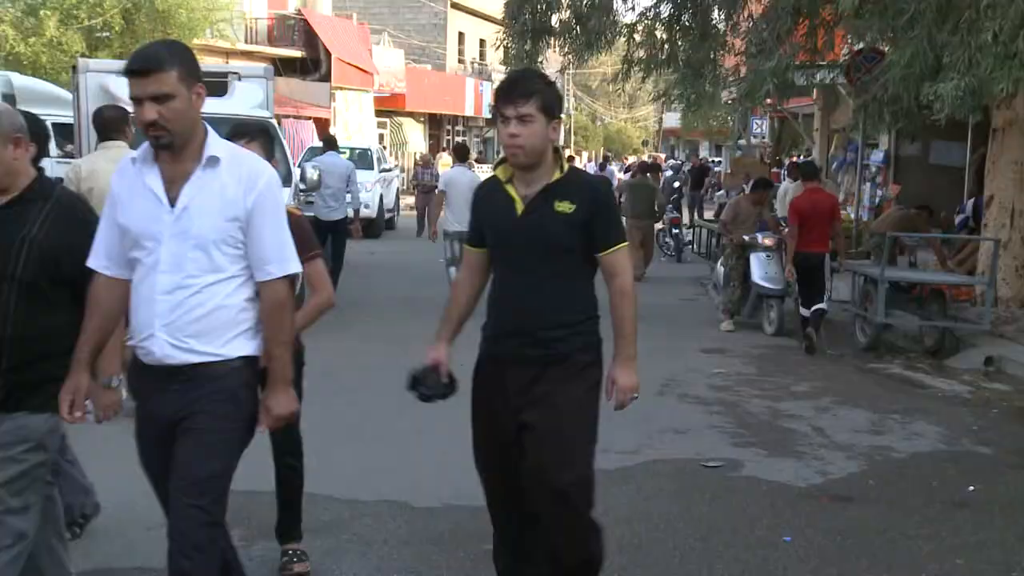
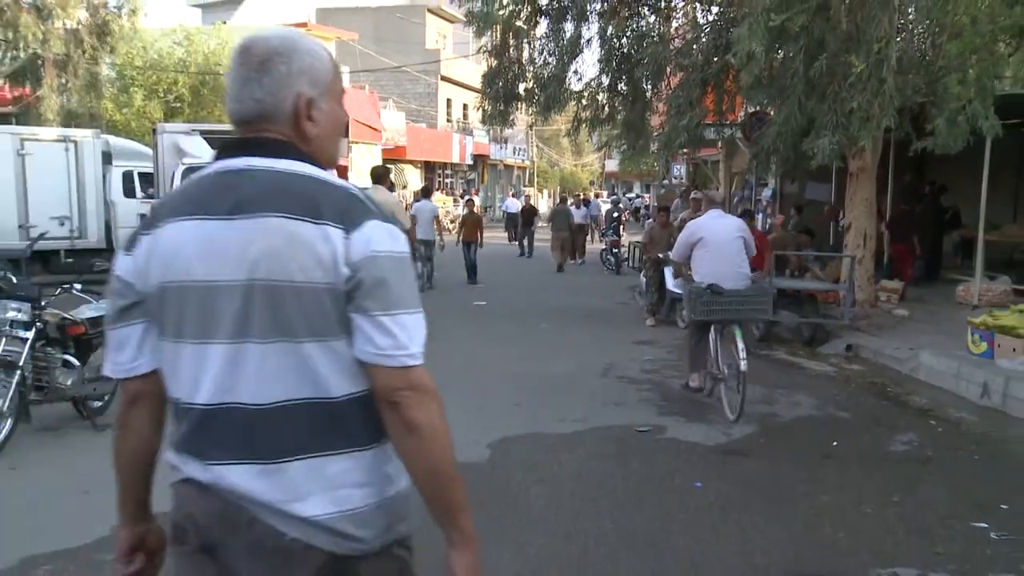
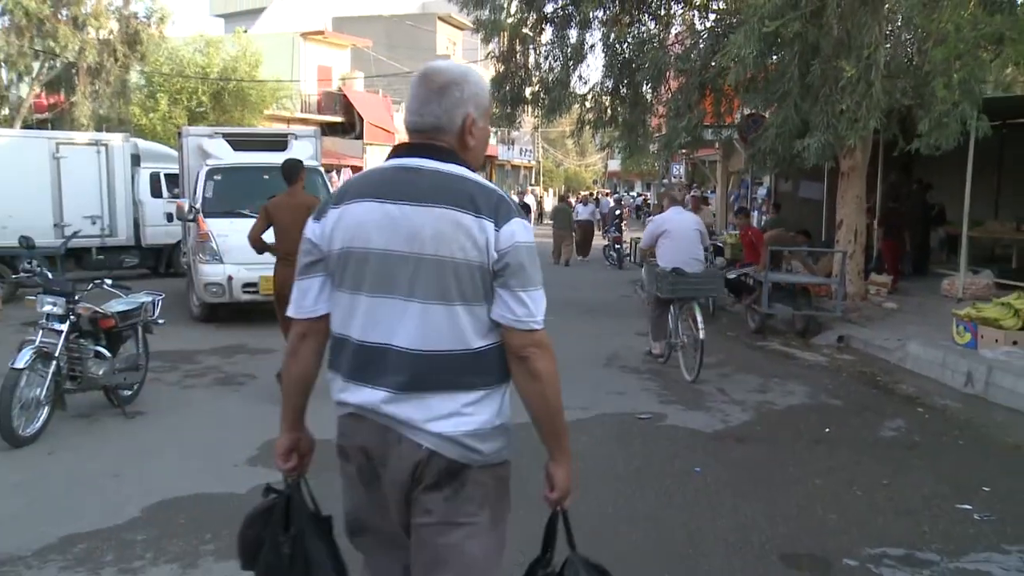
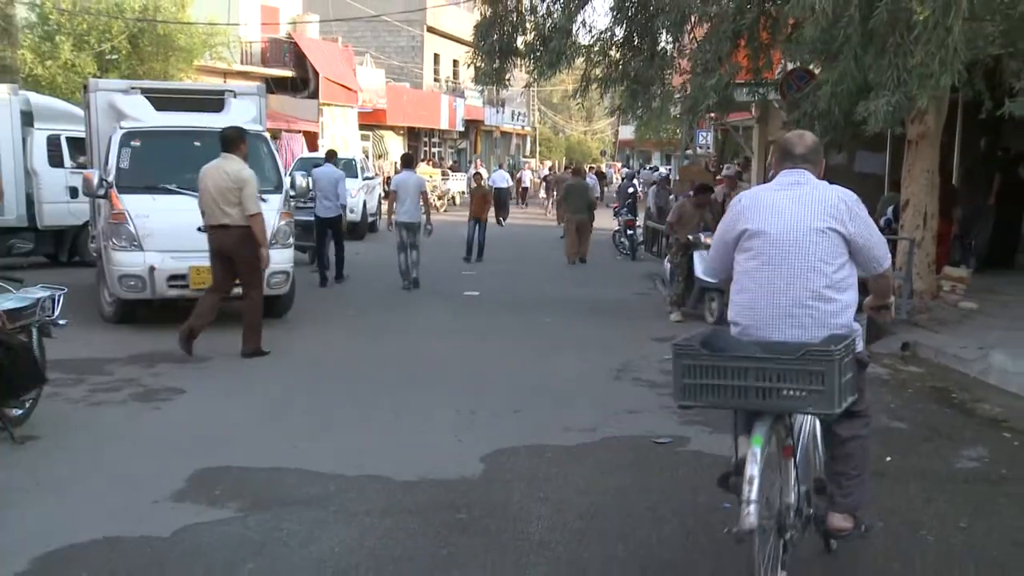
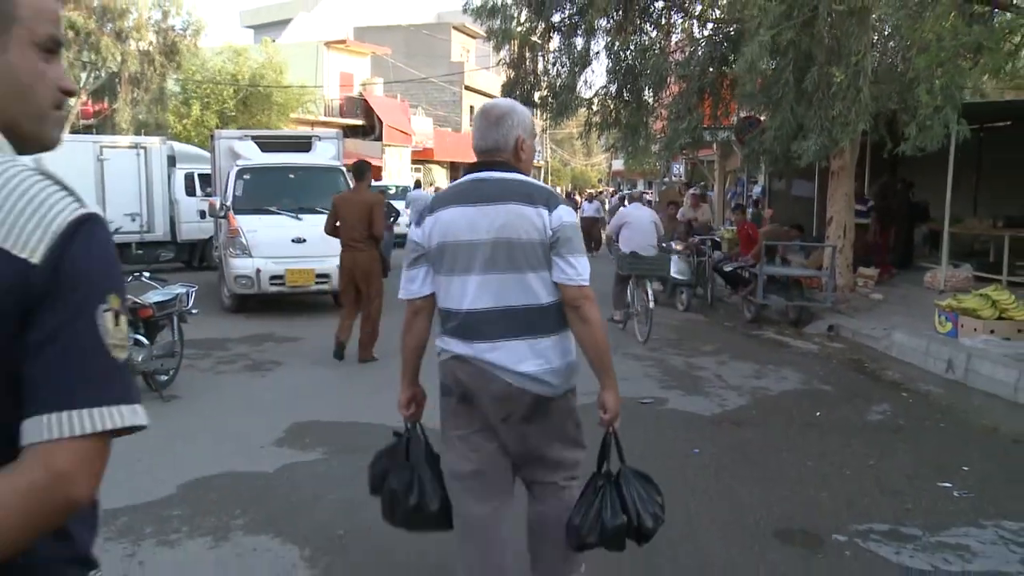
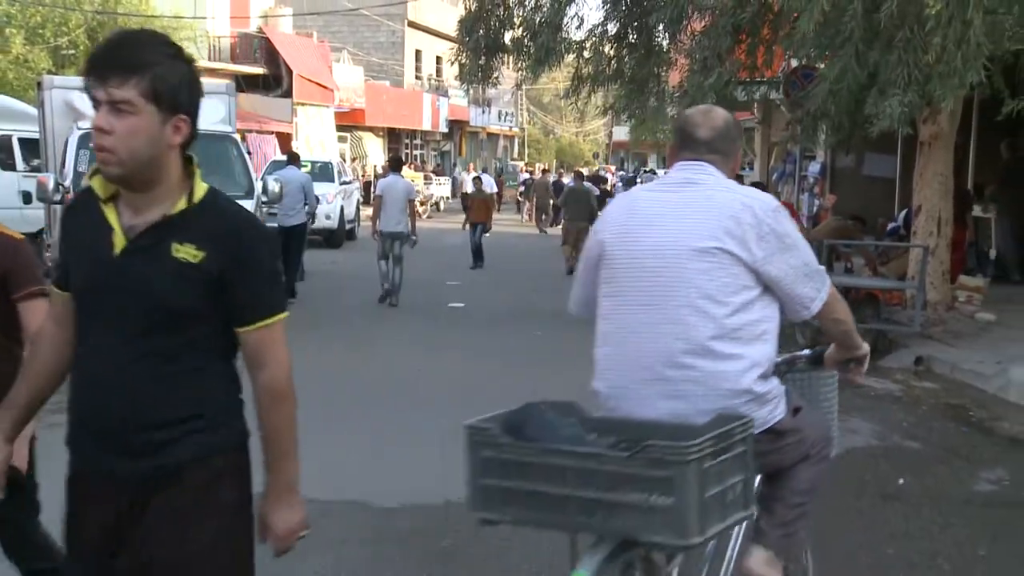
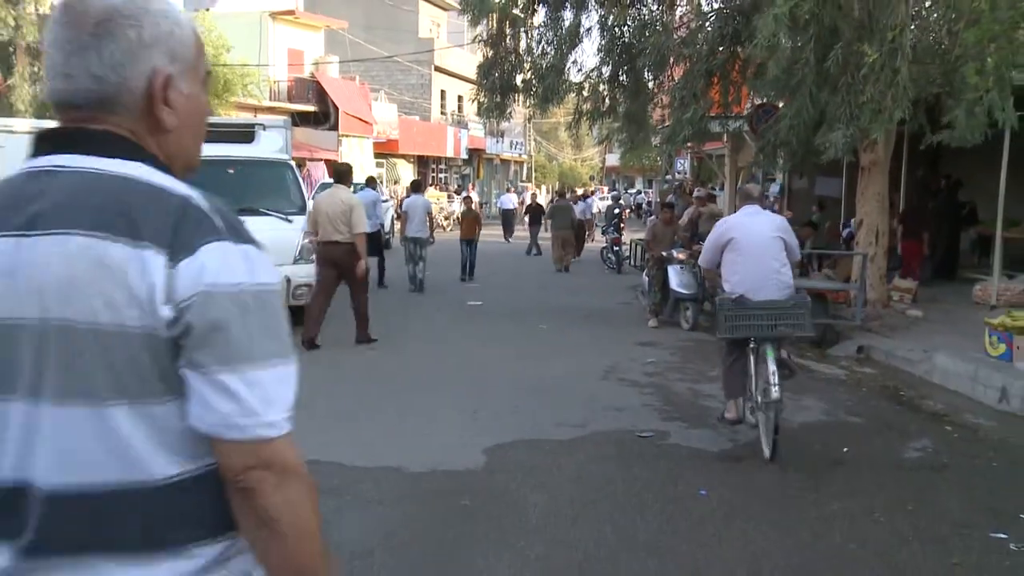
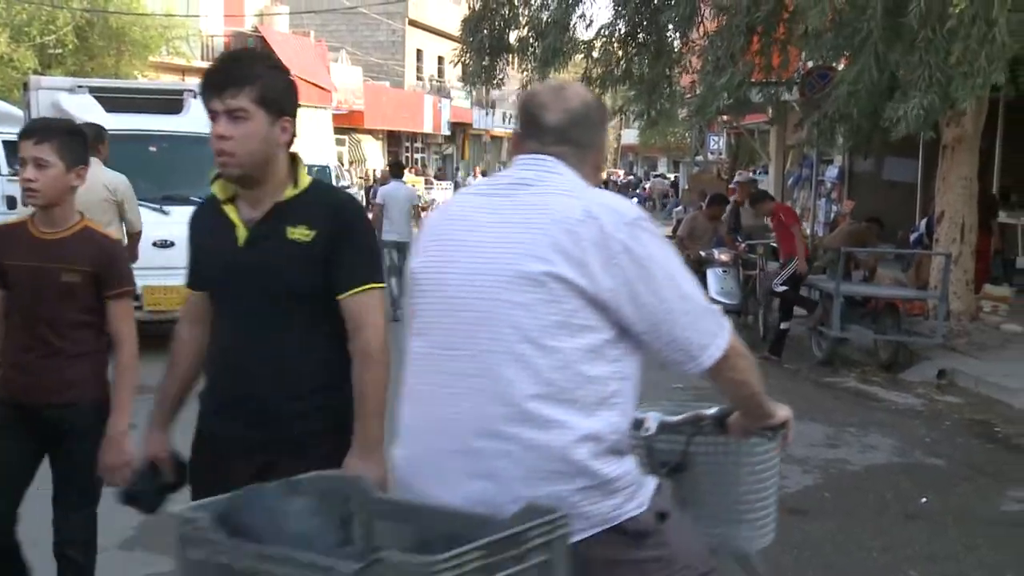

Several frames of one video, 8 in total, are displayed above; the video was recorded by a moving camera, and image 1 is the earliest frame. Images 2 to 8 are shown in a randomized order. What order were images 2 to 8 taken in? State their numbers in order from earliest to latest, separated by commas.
8, 6, 4, 7, 2, 3, 5
